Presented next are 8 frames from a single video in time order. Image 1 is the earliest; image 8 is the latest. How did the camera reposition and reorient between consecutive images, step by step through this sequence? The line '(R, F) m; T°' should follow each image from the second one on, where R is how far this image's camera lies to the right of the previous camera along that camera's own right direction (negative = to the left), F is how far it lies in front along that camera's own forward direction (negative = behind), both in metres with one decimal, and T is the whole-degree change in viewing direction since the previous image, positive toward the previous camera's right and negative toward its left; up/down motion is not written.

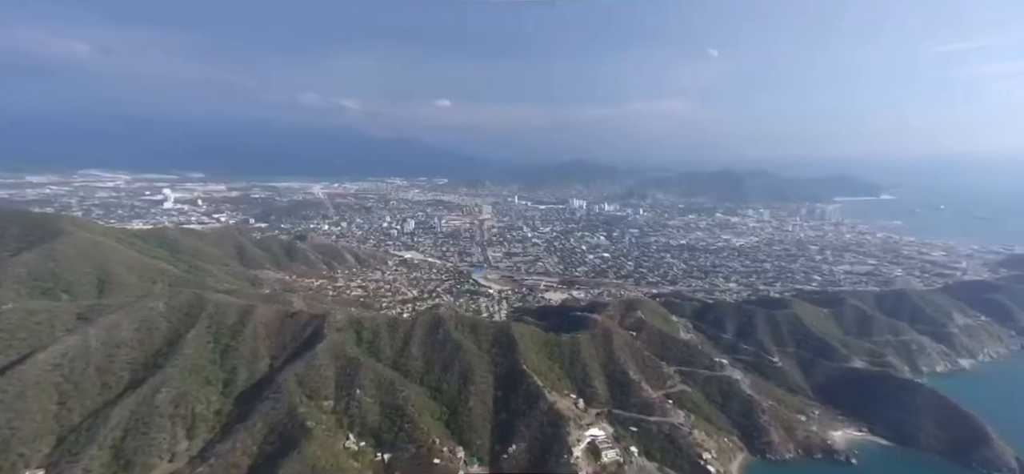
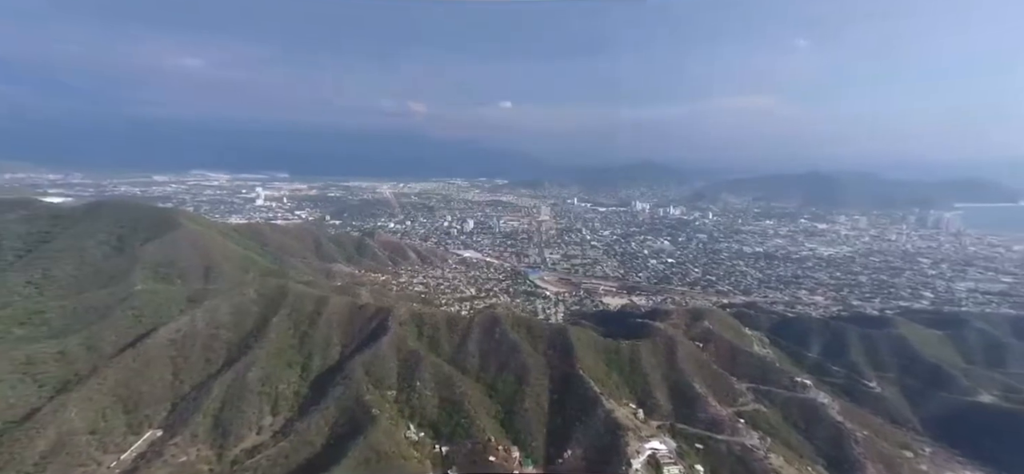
(-0.3, +0.4) m; -7°
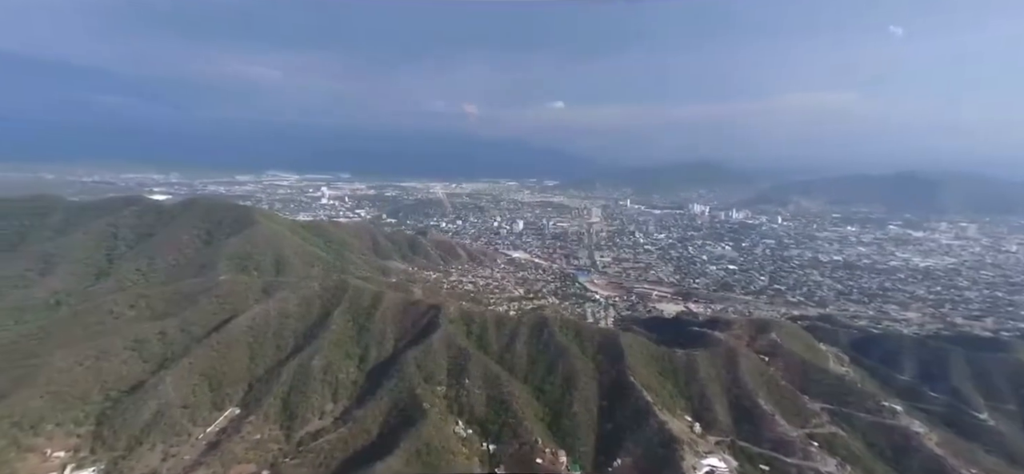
(-0.3, +0.5) m; -6°
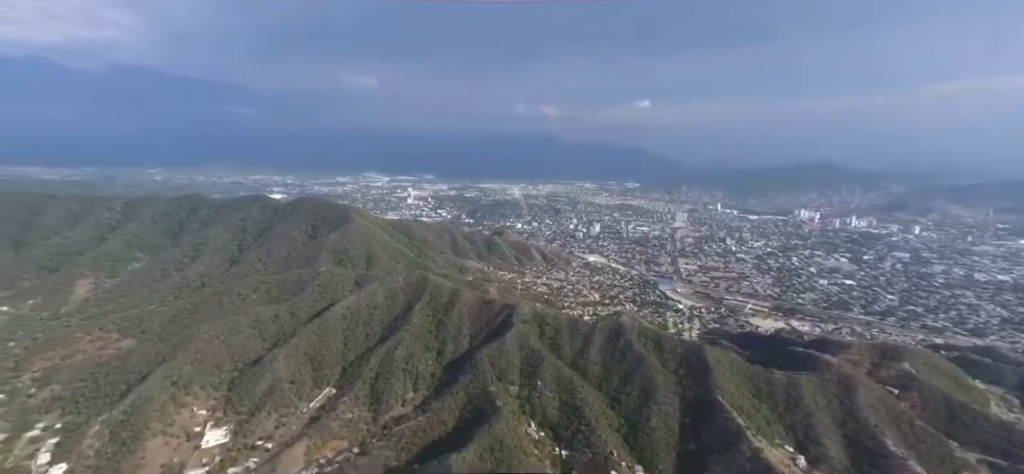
(-0.7, +1.0) m; -9°
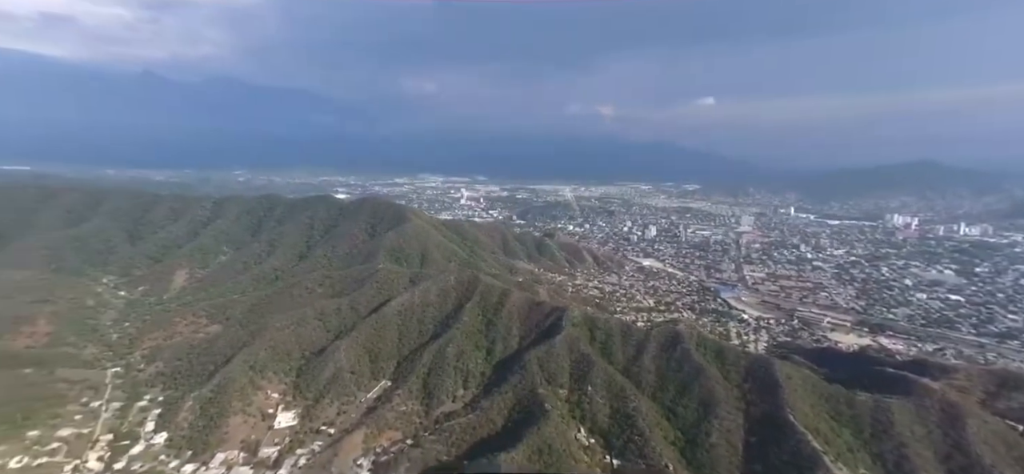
(-0.6, +1.0) m; -6°
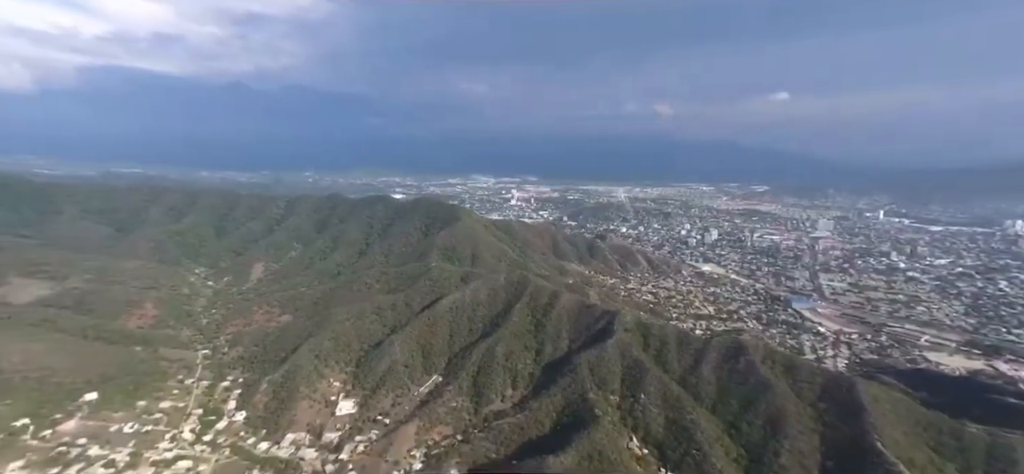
(-0.8, +1.3) m; -6°
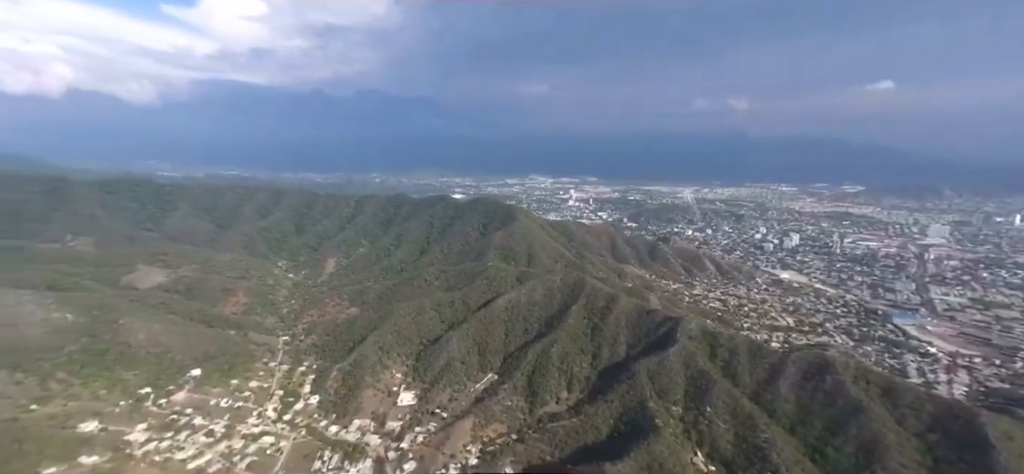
(-1.1, +1.9) m; -7°
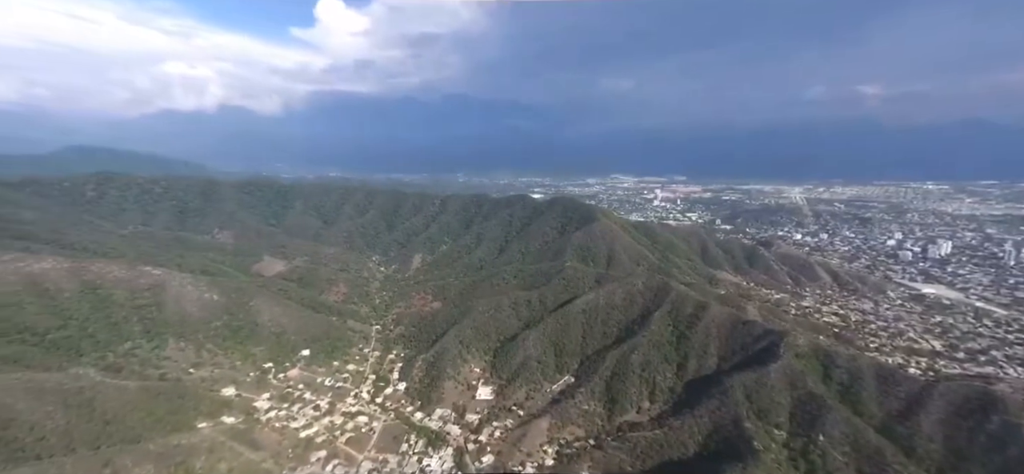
(-2.2, +3.6) m; -10°
